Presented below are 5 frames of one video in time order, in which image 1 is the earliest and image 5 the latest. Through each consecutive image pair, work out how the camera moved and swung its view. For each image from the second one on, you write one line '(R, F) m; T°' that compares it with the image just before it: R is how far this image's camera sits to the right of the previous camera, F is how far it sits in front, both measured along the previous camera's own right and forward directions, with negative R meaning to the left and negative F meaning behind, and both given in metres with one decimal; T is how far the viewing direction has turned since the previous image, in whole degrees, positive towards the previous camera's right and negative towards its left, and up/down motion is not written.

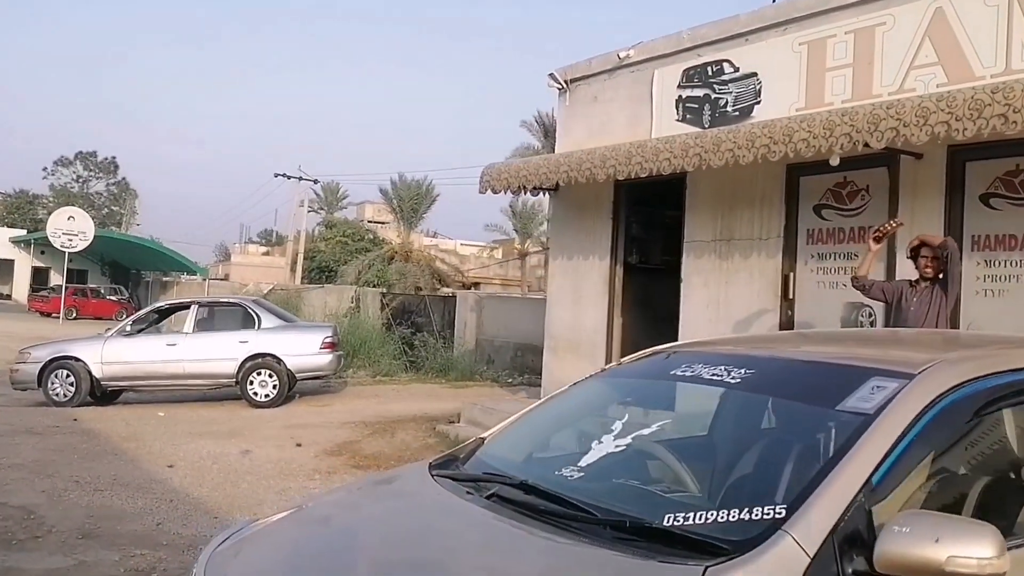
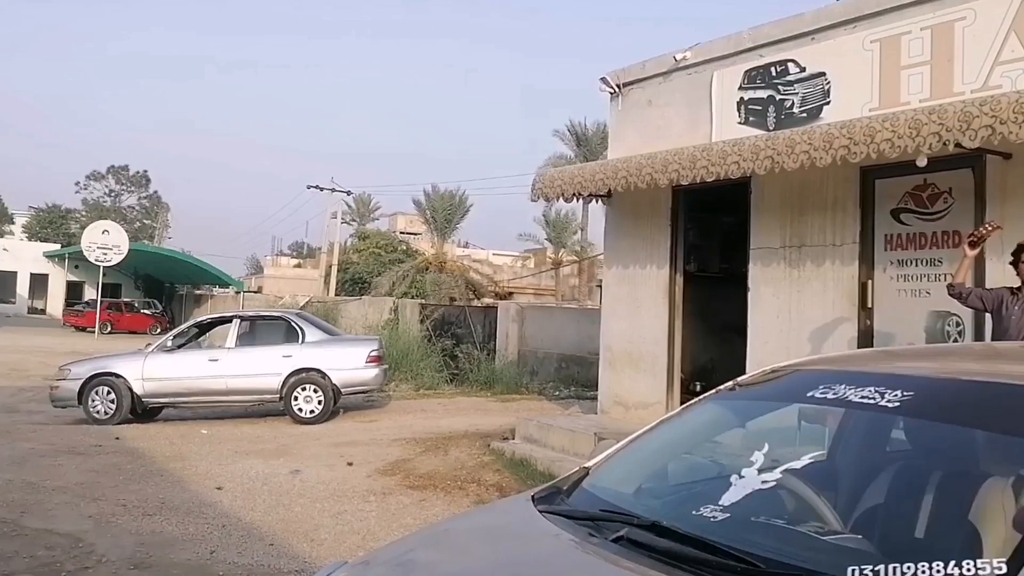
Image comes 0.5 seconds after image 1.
(-0.3, +0.4) m; -2°
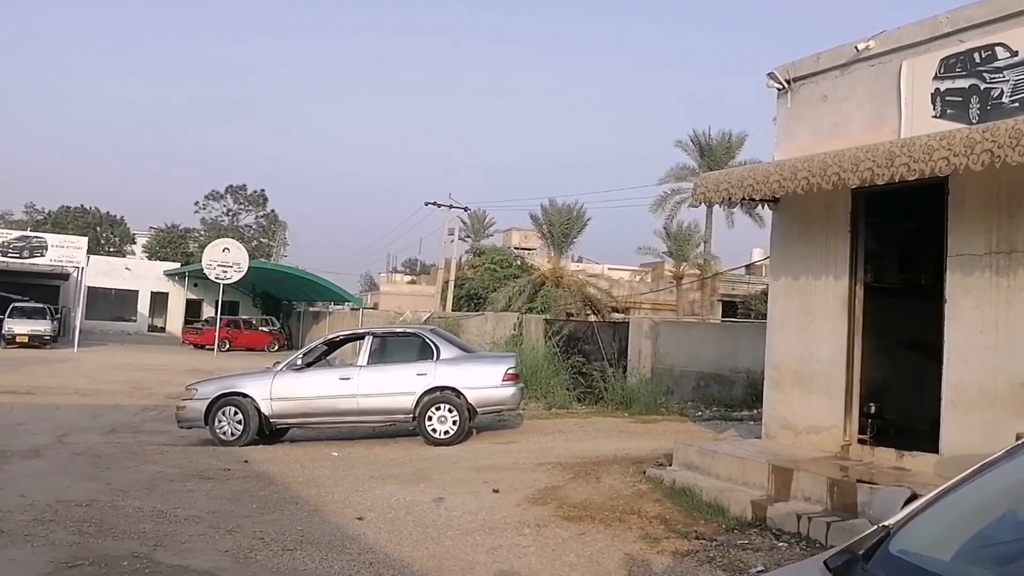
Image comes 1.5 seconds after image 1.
(-0.5, +0.7) m; -7°
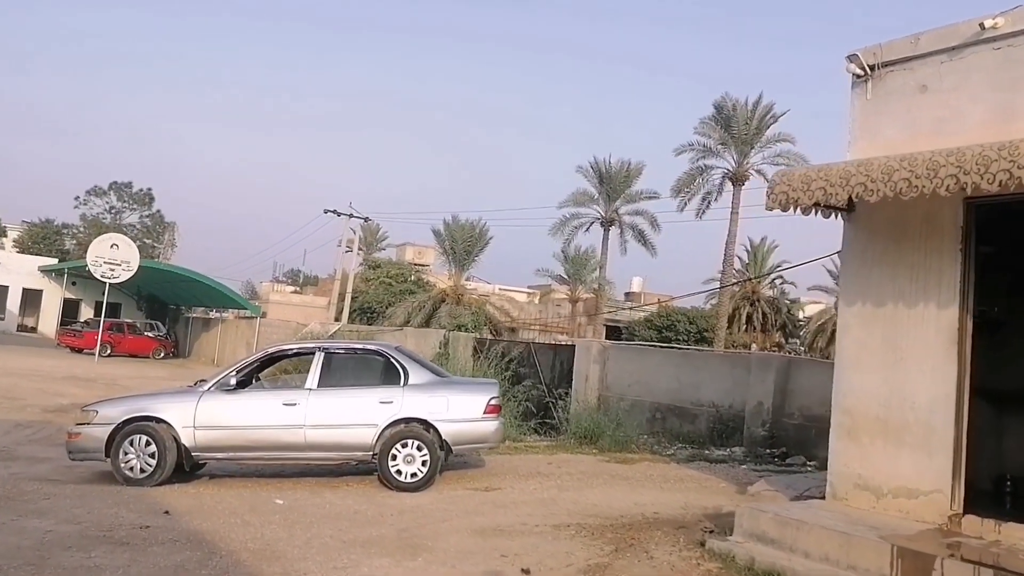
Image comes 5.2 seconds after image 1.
(-1.3, +2.3) m; +8°
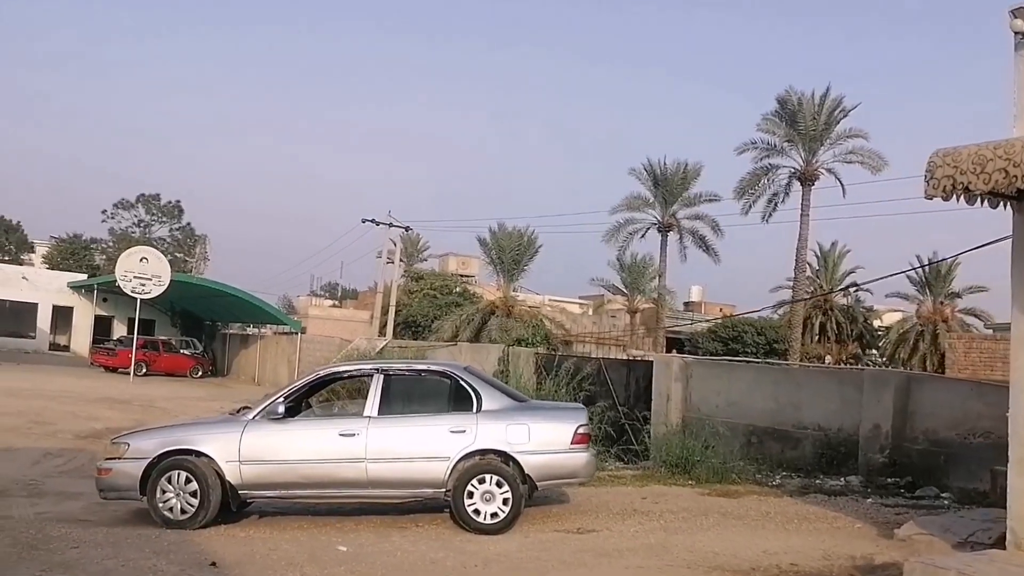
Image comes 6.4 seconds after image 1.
(-0.5, +1.4) m; -3°
